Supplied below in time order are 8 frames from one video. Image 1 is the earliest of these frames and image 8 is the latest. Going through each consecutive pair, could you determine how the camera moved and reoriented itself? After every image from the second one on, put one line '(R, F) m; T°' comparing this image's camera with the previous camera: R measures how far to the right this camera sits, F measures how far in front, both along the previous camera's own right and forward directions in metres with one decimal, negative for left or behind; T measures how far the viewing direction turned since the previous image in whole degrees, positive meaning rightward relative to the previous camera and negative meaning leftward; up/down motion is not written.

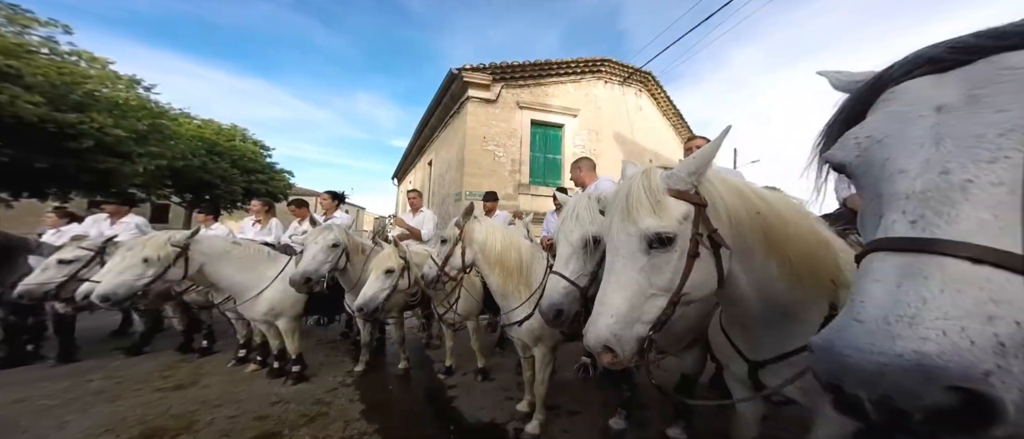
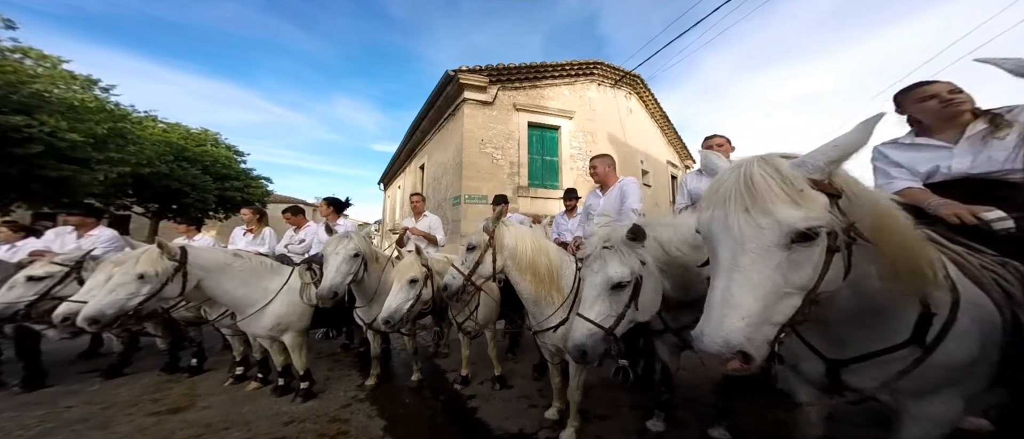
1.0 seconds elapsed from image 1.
(-0.4, +0.1) m; +3°
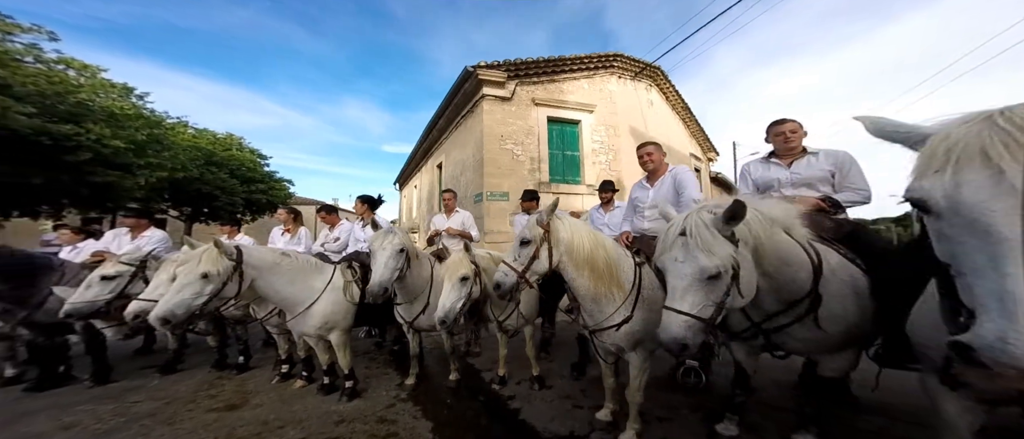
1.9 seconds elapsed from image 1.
(-0.3, +0.1) m; -2°
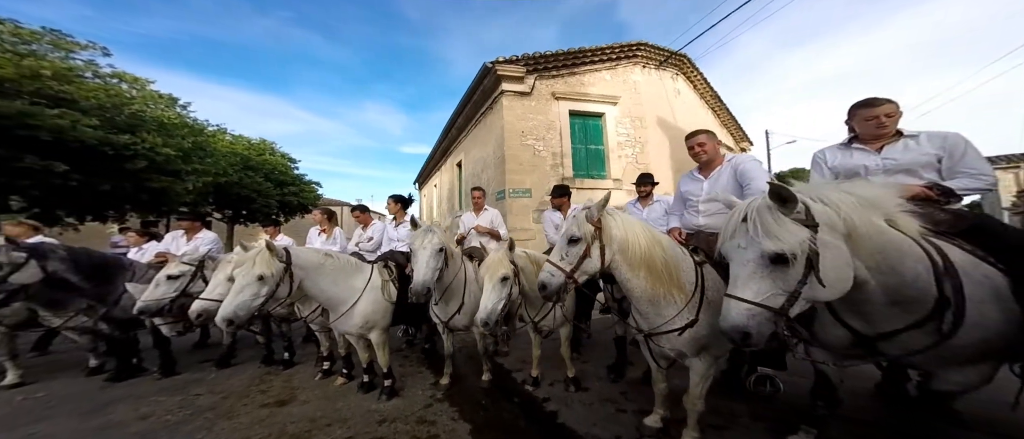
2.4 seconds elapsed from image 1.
(-0.2, +0.1) m; -4°
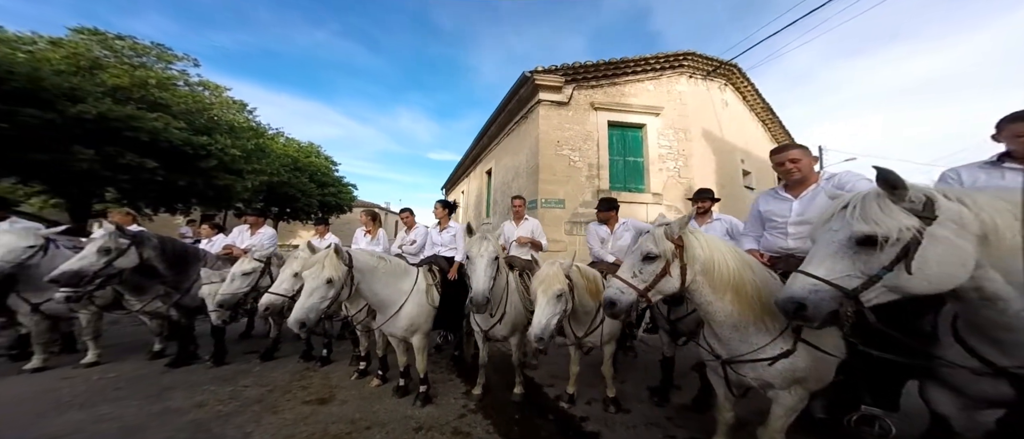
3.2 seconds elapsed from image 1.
(-0.3, +0.1) m; -5°
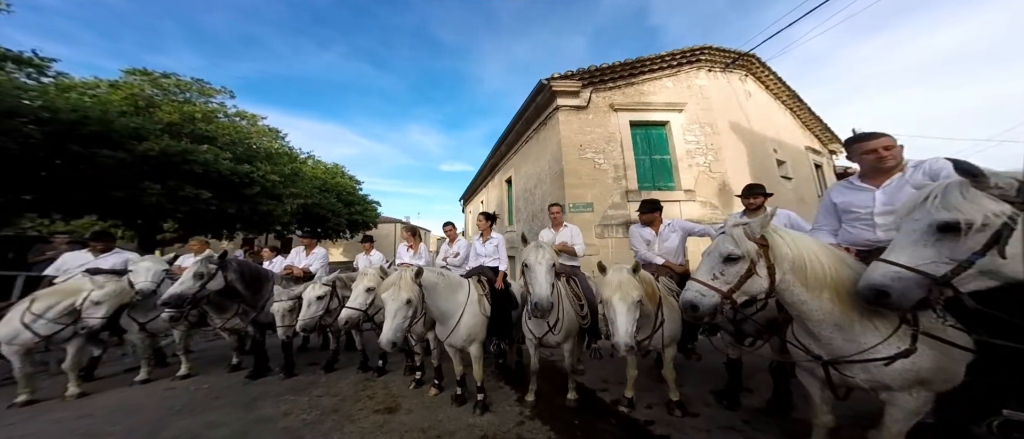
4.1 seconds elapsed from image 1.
(-0.4, -0.1) m; -3°
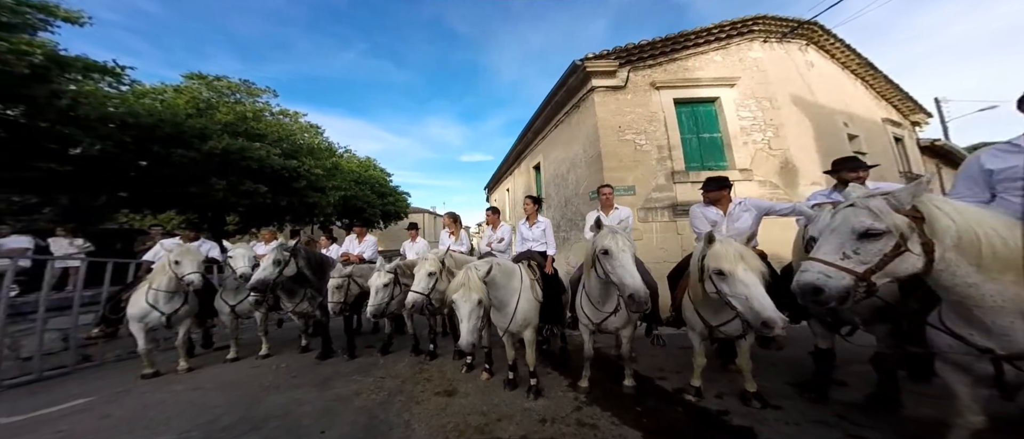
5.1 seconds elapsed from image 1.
(-0.4, +0.1) m; -5°
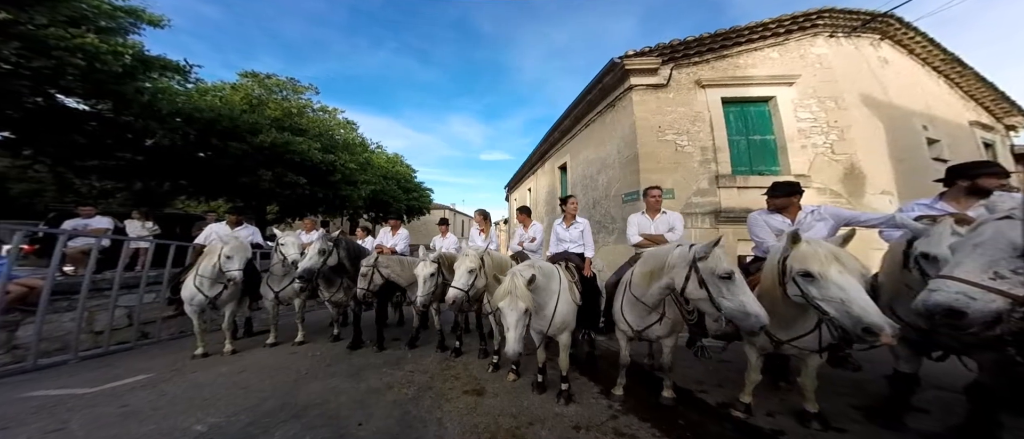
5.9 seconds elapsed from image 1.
(-0.2, +0.2) m; -4°
